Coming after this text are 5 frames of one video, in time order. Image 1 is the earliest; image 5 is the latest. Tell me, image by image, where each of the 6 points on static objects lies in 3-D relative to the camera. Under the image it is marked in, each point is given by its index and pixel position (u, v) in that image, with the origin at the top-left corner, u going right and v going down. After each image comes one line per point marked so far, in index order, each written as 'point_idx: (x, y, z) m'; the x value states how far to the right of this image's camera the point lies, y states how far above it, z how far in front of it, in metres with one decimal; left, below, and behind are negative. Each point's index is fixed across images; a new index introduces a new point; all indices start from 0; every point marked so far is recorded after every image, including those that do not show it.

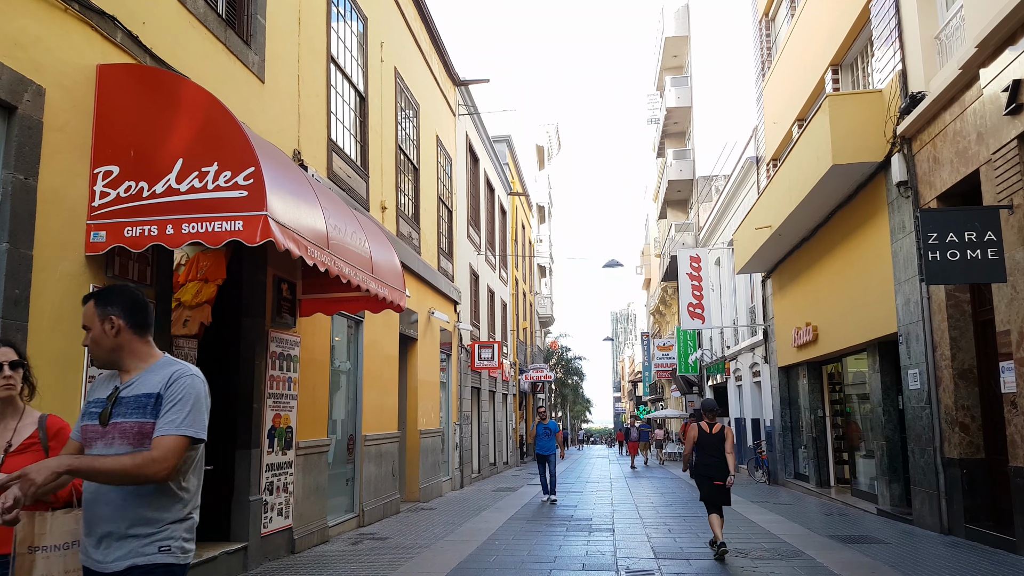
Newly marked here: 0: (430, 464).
0: (-1.7, -3.6, +15.6) m
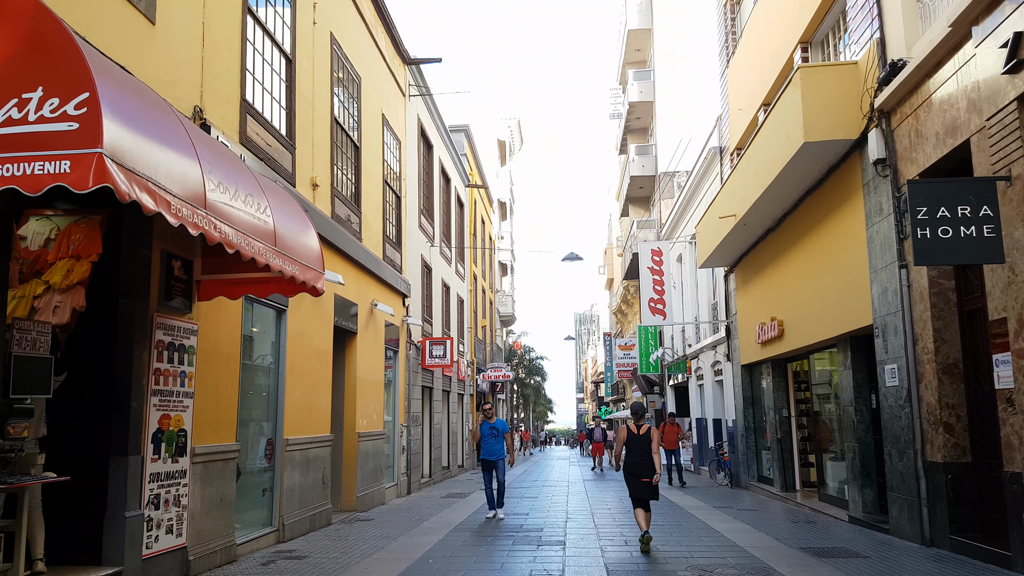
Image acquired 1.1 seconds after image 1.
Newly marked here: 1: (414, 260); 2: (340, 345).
0: (-2.7, -3.4, +14.3) m
1: (-2.5, +0.7, +19.0) m
2: (-3.1, -1.0, +13.7) m
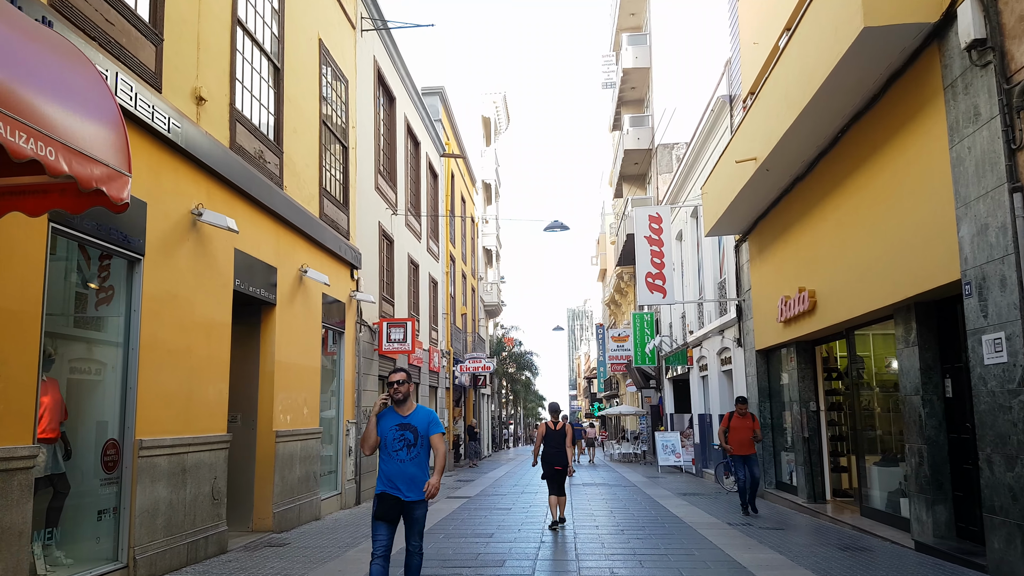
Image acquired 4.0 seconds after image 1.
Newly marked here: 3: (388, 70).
0: (-3.2, -2.8, +11.3) m
1: (-3.1, +1.3, +16.0) m
2: (-3.7, -0.4, +10.7) m
3: (-3.0, +5.2, +18.0) m
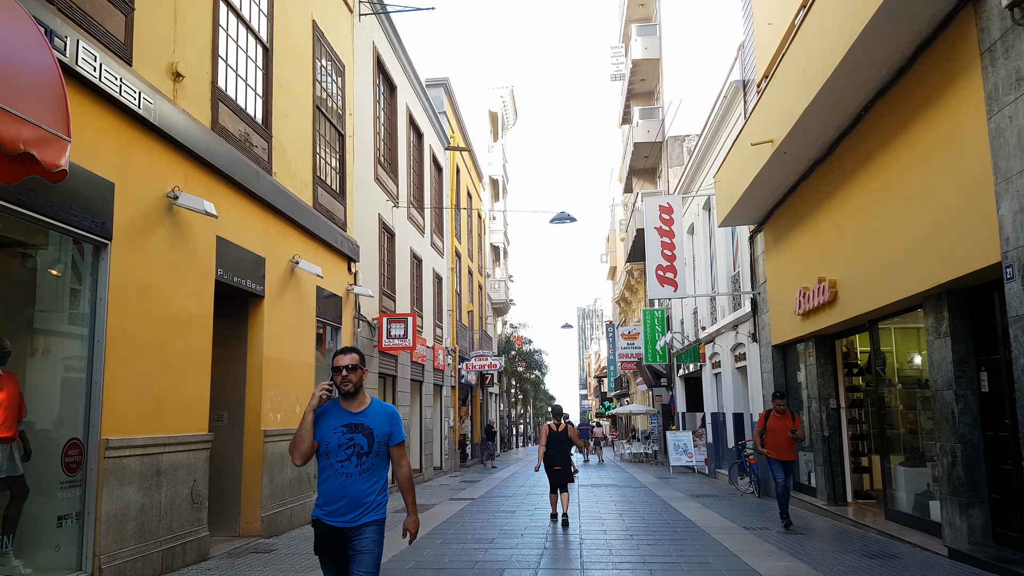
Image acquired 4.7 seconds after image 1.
0: (-3.2, -2.7, +10.8) m
1: (-3.0, +1.4, +15.5) m
2: (-3.7, -0.3, +10.2) m
3: (-2.9, +5.3, +17.4) m
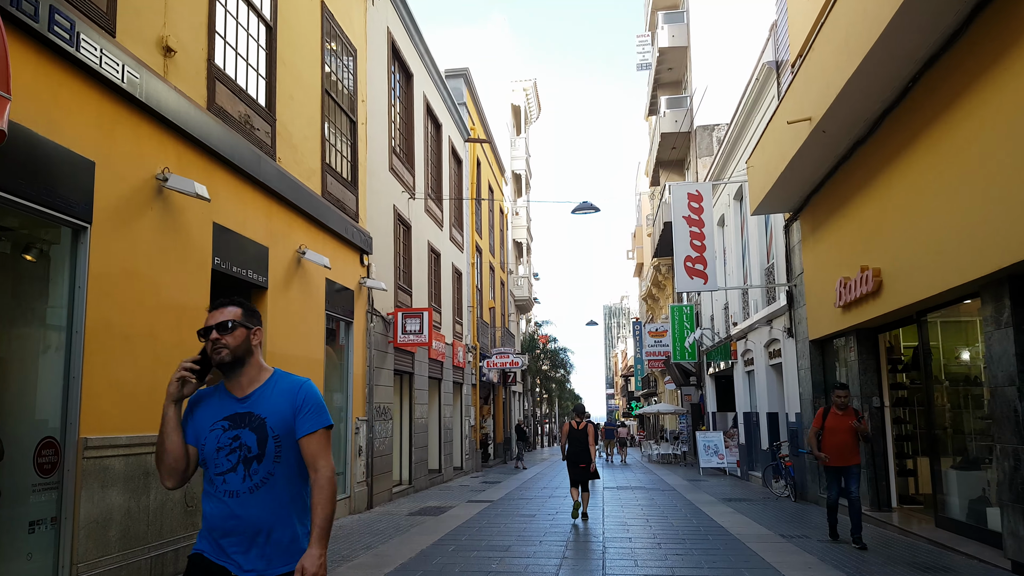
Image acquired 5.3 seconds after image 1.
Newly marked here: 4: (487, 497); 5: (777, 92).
0: (-2.9, -2.6, +10.2) m
1: (-2.6, +1.5, +14.9) m
2: (-3.4, -0.2, +9.6) m
3: (-2.4, +5.5, +16.9) m
4: (-0.6, -4.4, +16.0) m
5: (+5.3, +3.9, +15.2) m
